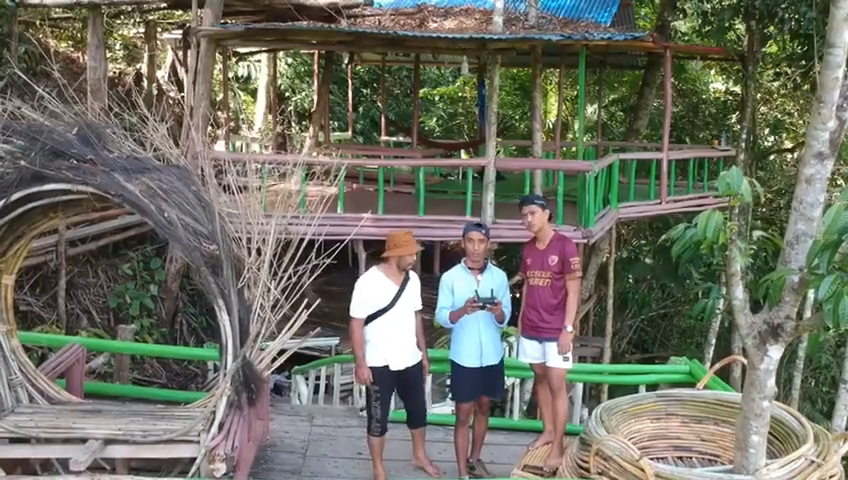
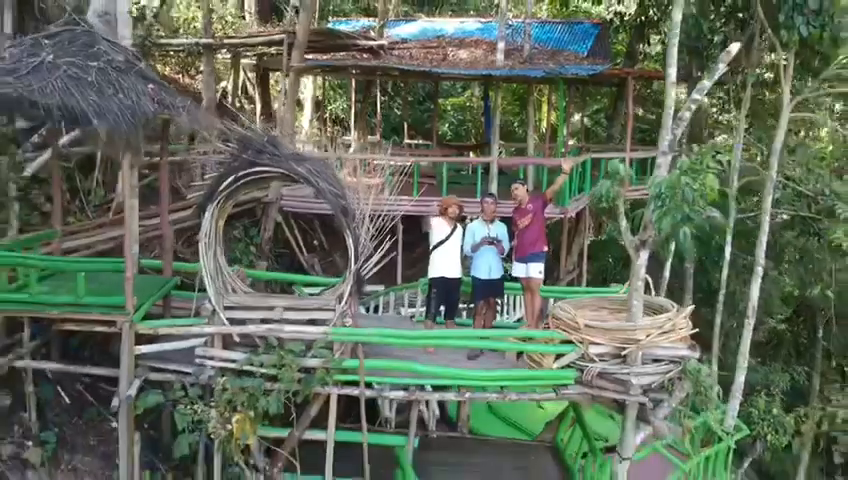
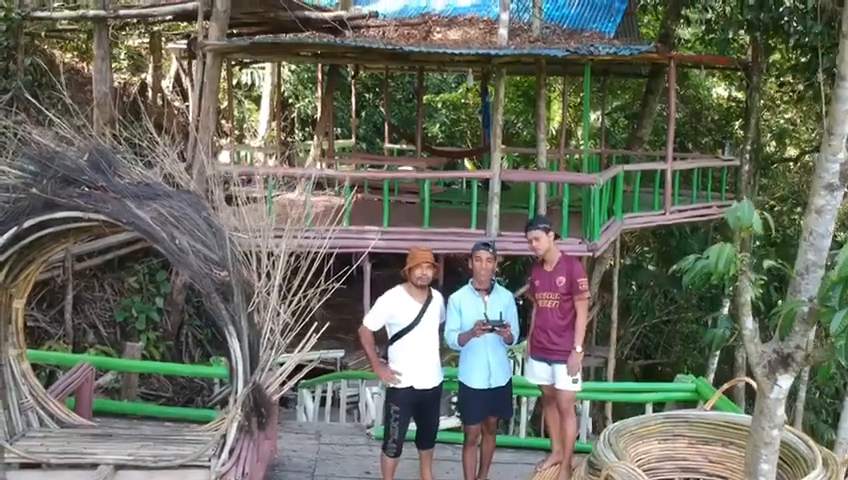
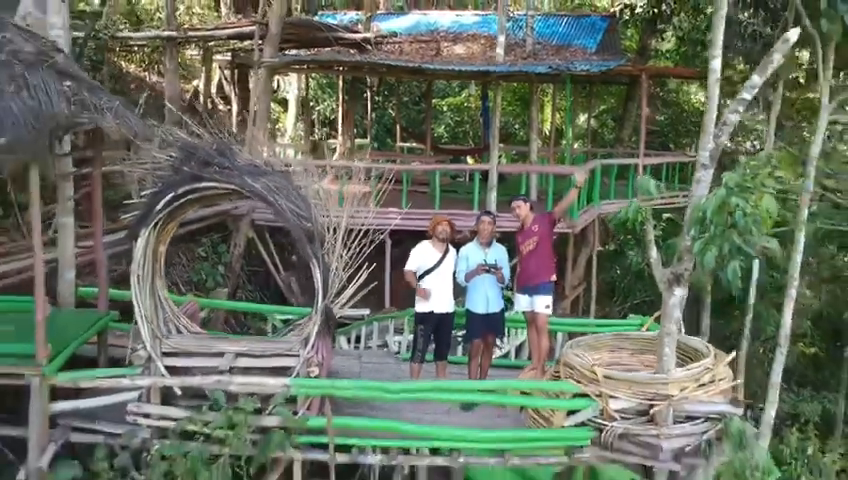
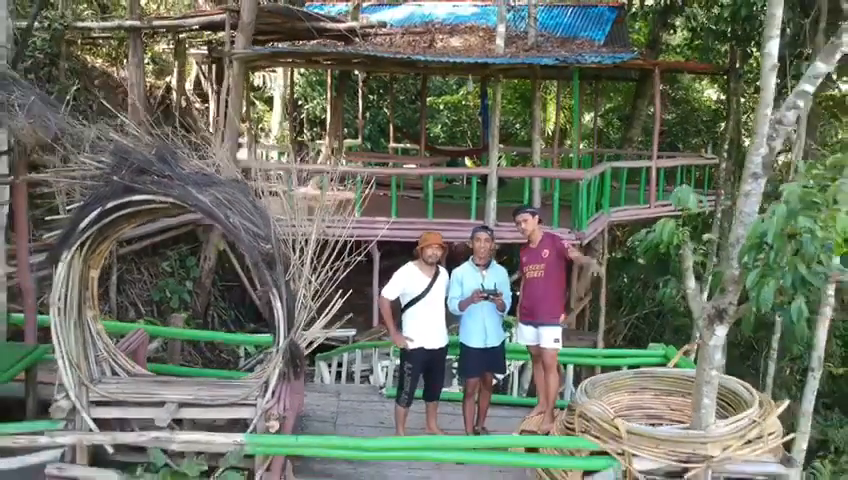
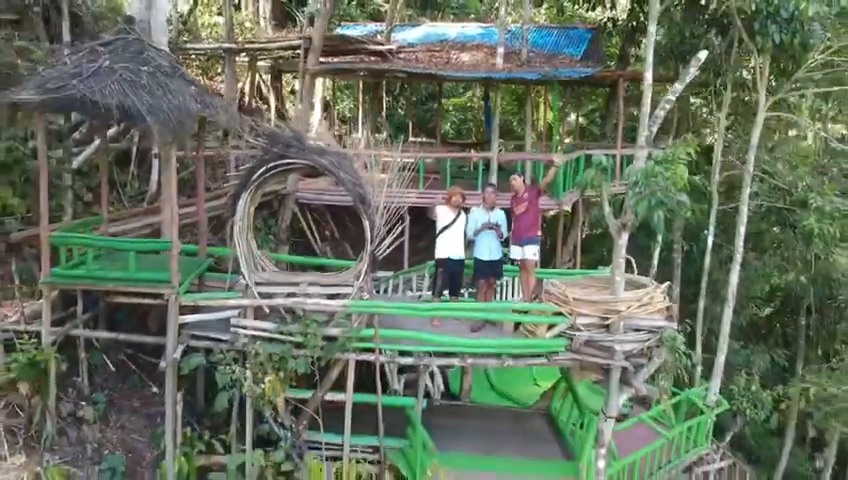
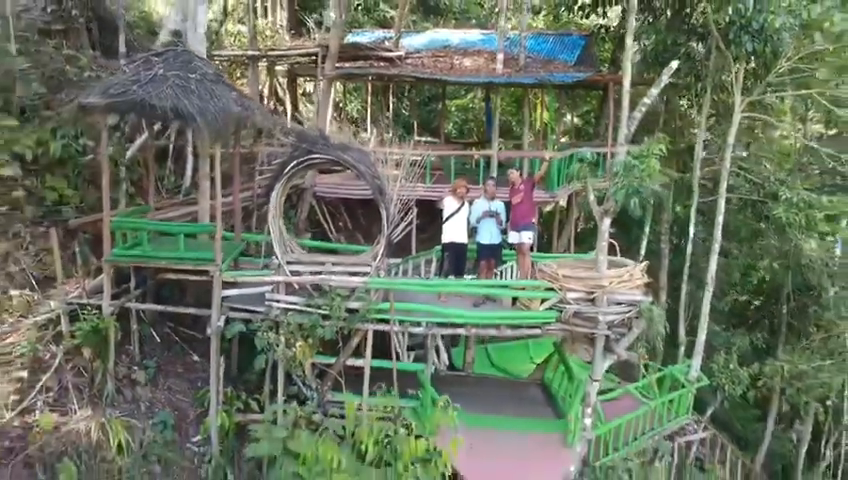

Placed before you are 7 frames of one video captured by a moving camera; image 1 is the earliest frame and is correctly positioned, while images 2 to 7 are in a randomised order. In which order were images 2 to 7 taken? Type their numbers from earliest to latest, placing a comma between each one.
3, 5, 4, 2, 6, 7
